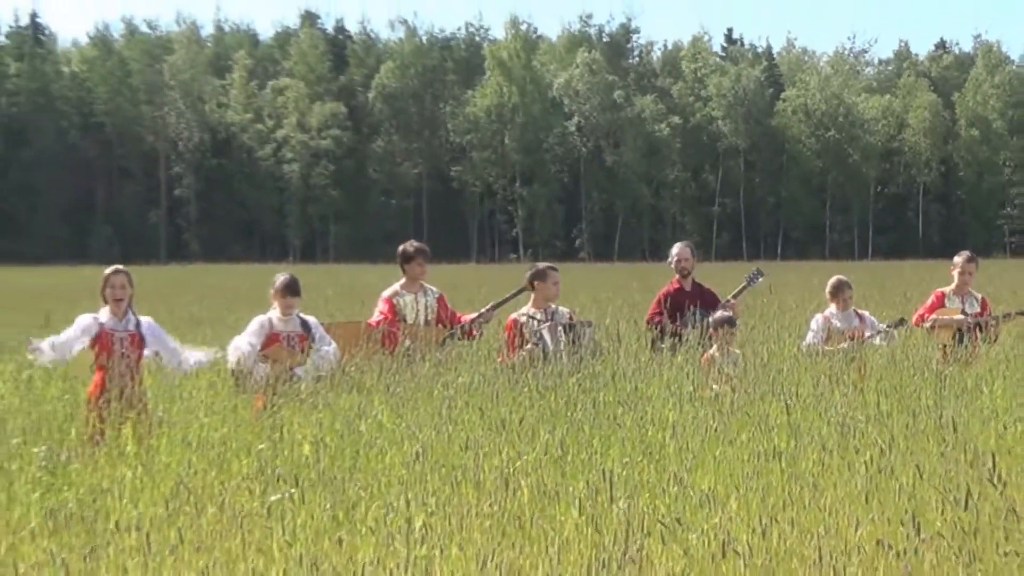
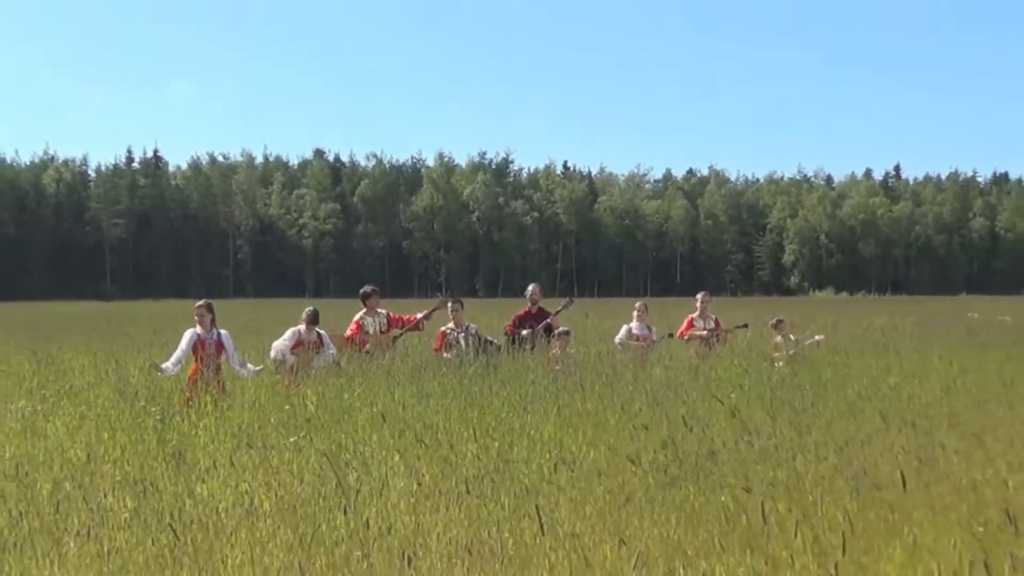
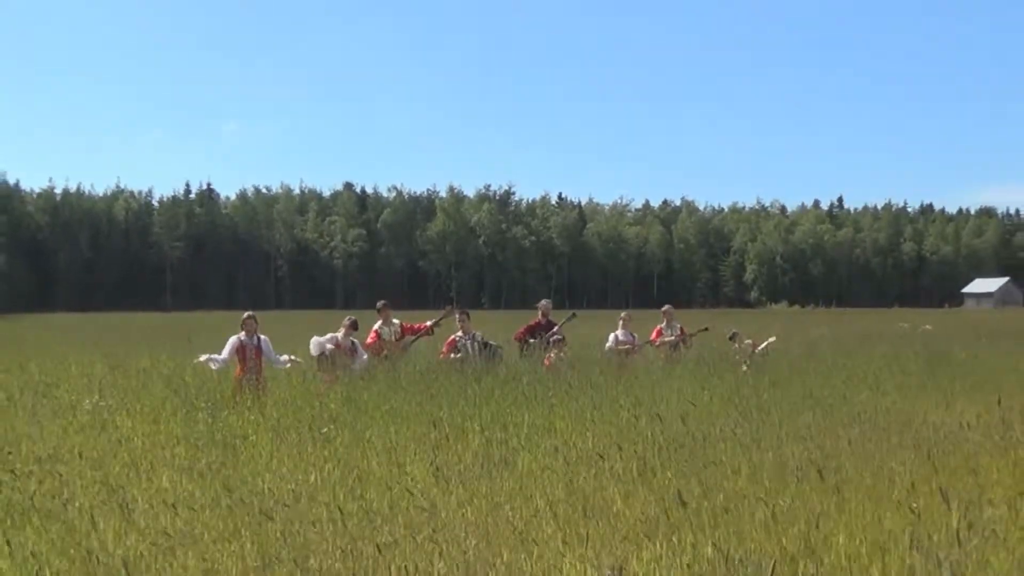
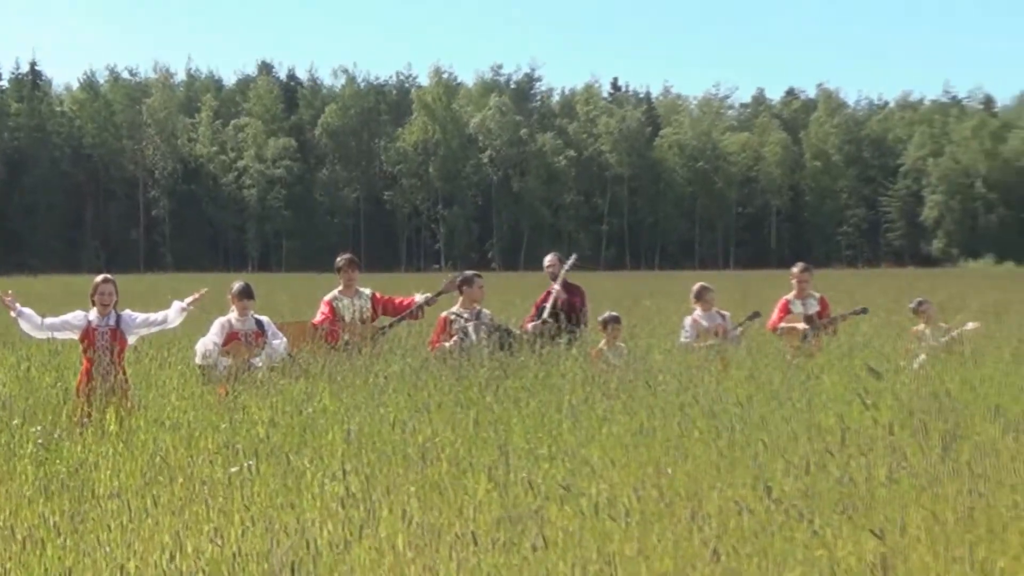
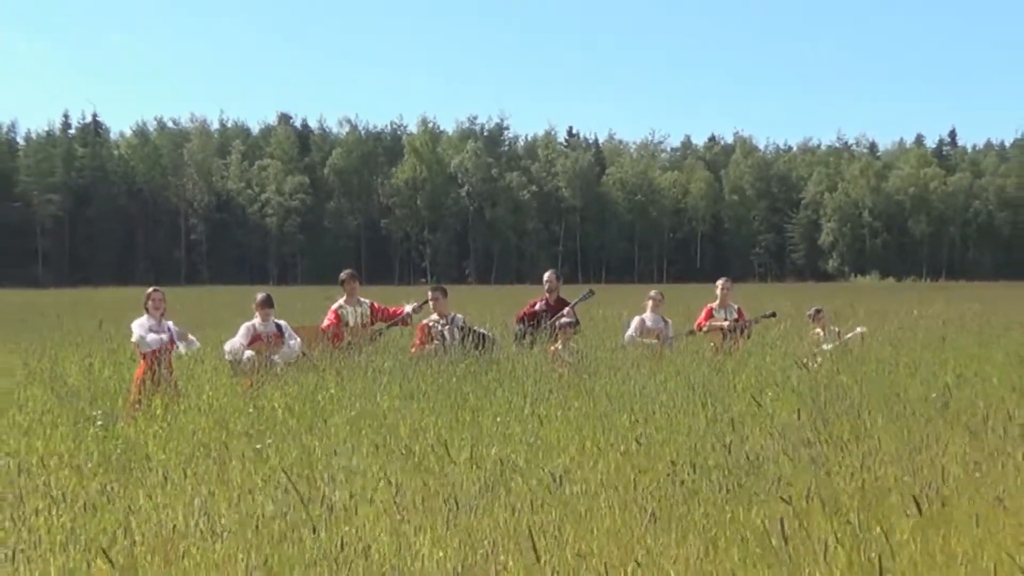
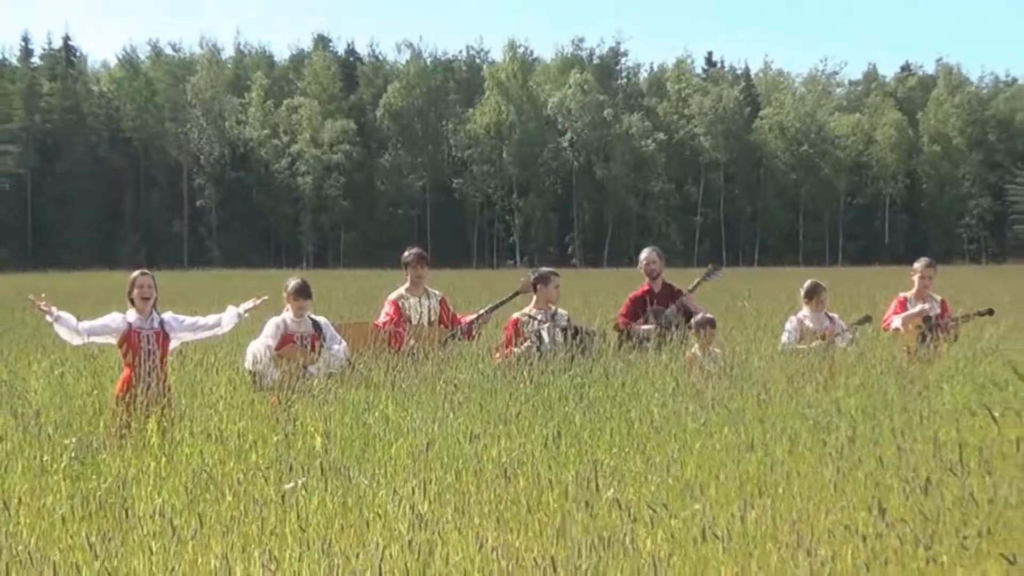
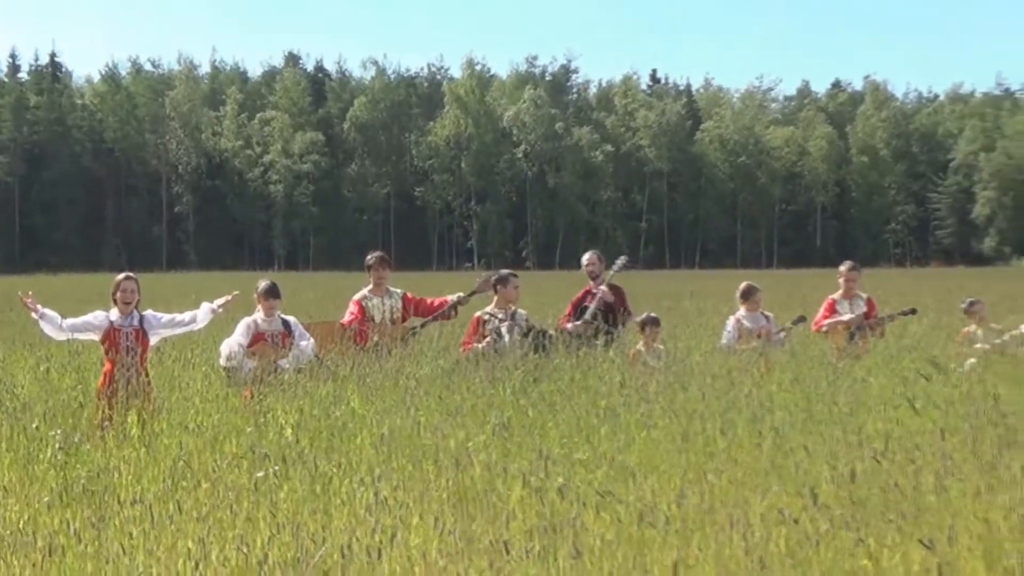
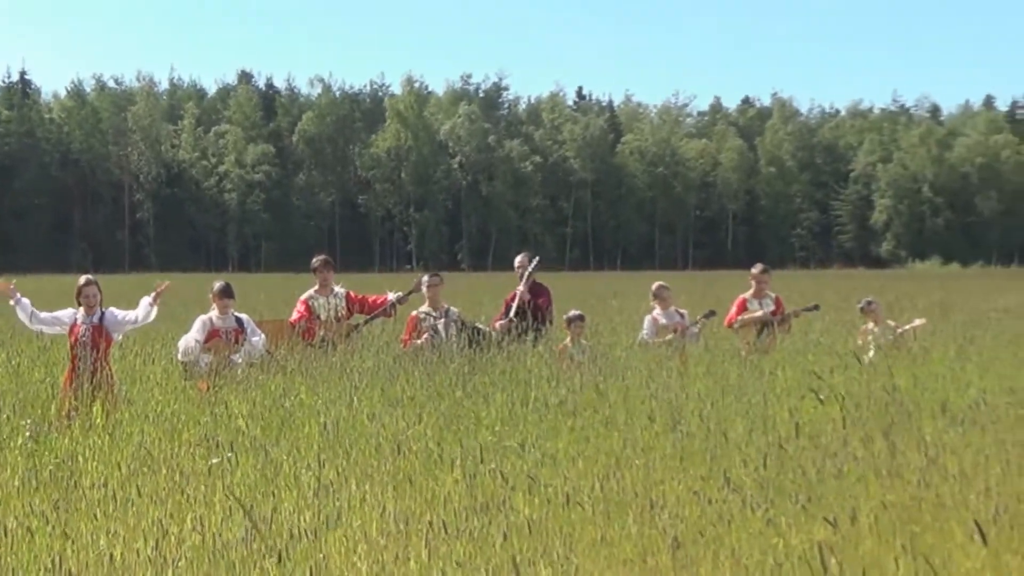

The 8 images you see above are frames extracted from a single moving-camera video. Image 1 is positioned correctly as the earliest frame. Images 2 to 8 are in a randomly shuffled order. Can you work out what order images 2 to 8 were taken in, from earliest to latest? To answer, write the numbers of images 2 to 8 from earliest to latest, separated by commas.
6, 7, 4, 8, 5, 2, 3
